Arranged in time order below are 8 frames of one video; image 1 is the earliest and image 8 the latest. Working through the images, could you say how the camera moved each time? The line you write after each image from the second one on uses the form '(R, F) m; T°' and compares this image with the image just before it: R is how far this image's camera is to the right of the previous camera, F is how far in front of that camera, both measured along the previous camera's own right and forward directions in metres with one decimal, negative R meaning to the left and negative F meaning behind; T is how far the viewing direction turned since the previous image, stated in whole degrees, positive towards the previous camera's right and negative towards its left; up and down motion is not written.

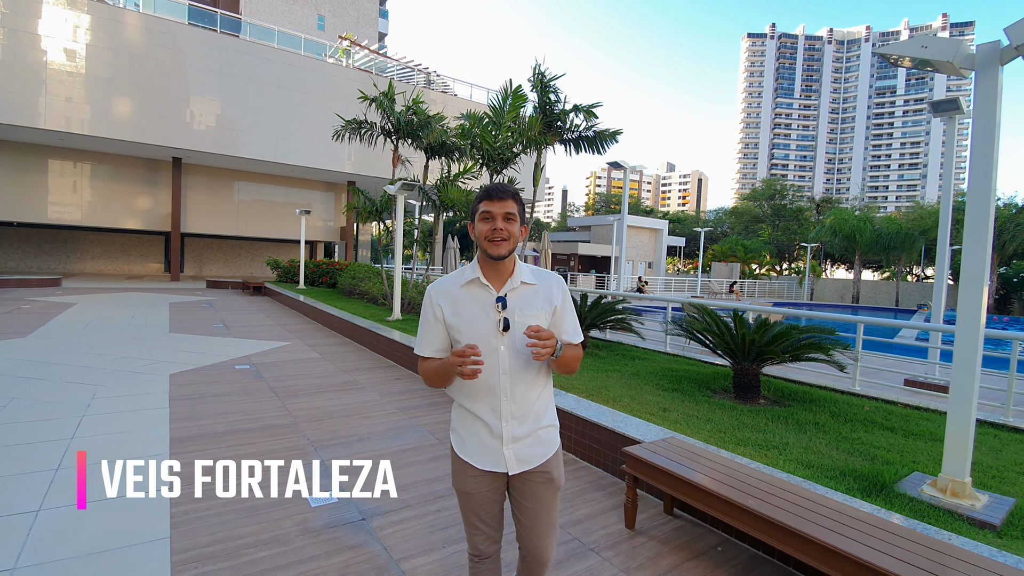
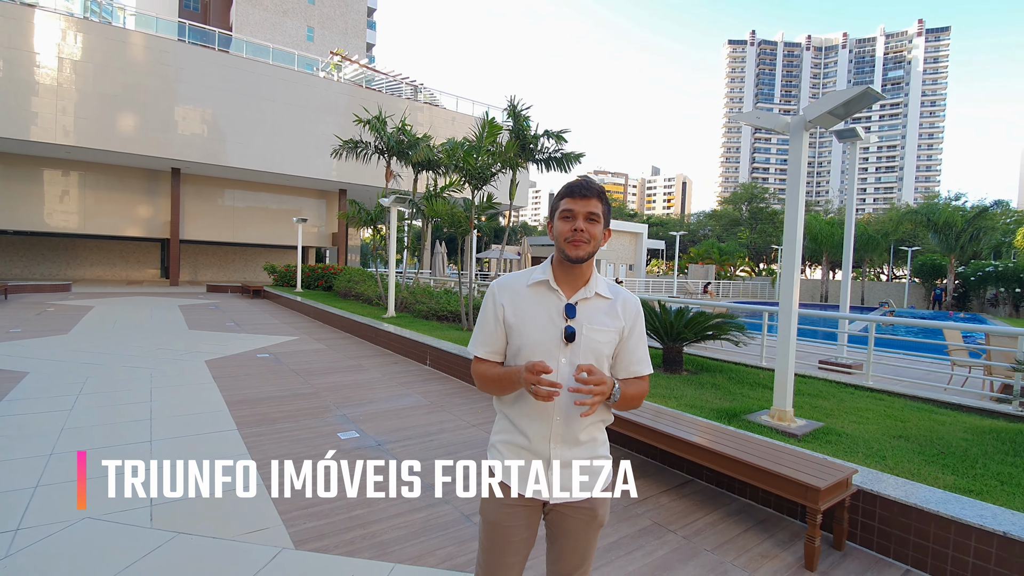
(+0.2, -1.2) m; +1°
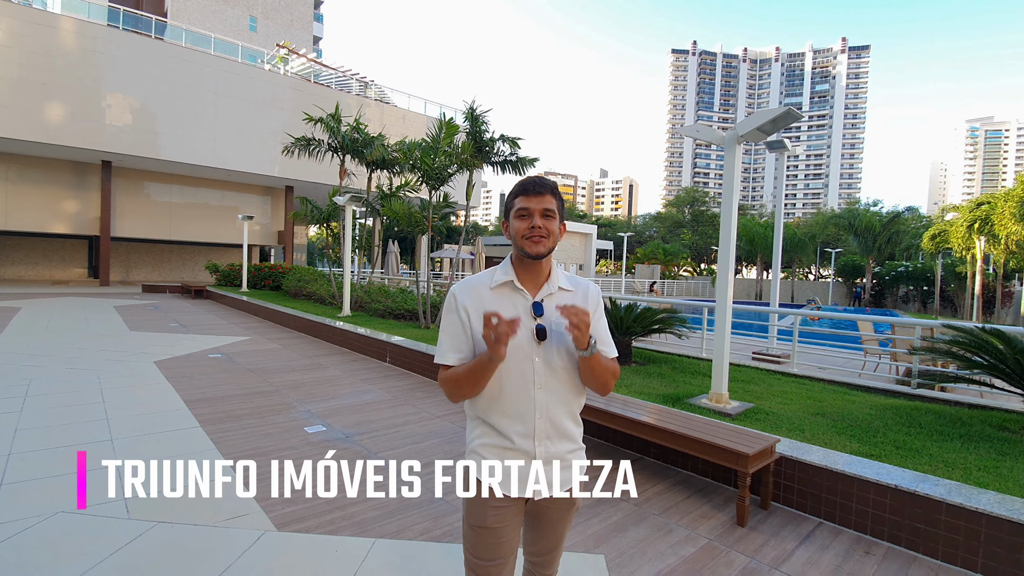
(-0.1, -0.2) m; +6°
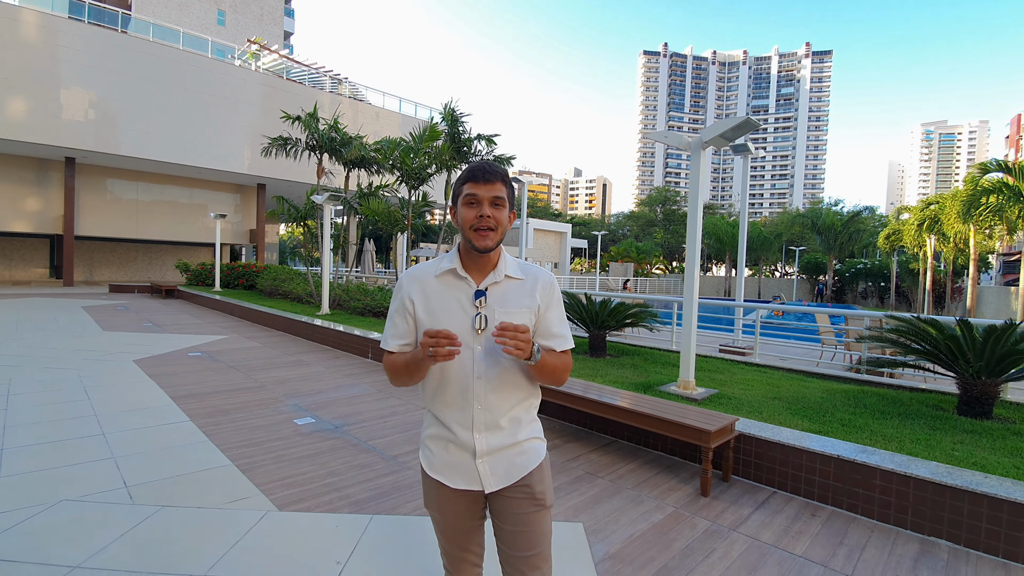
(-0.1, -0.2) m; +3°
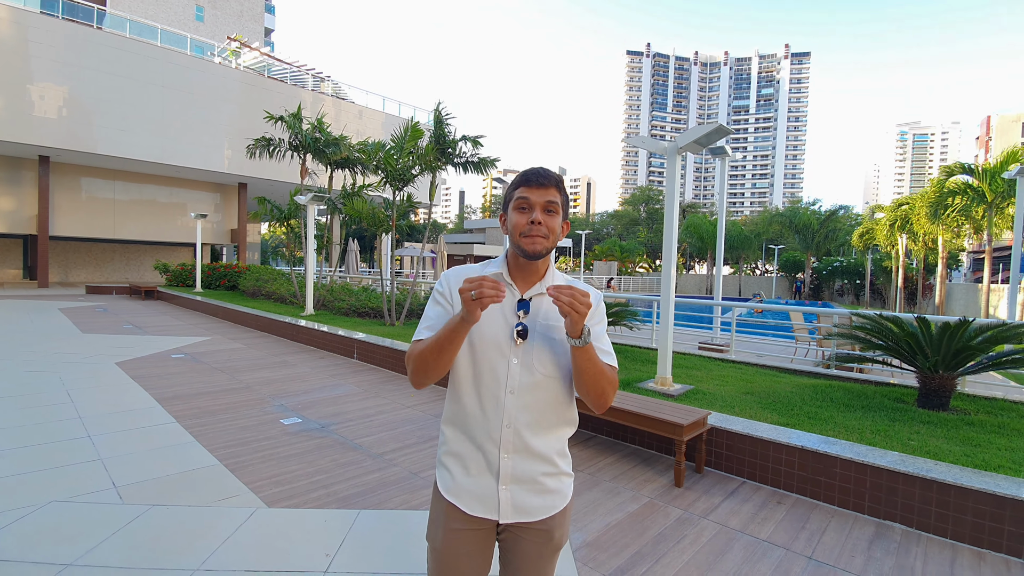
(0.0, -0.1) m; +2°
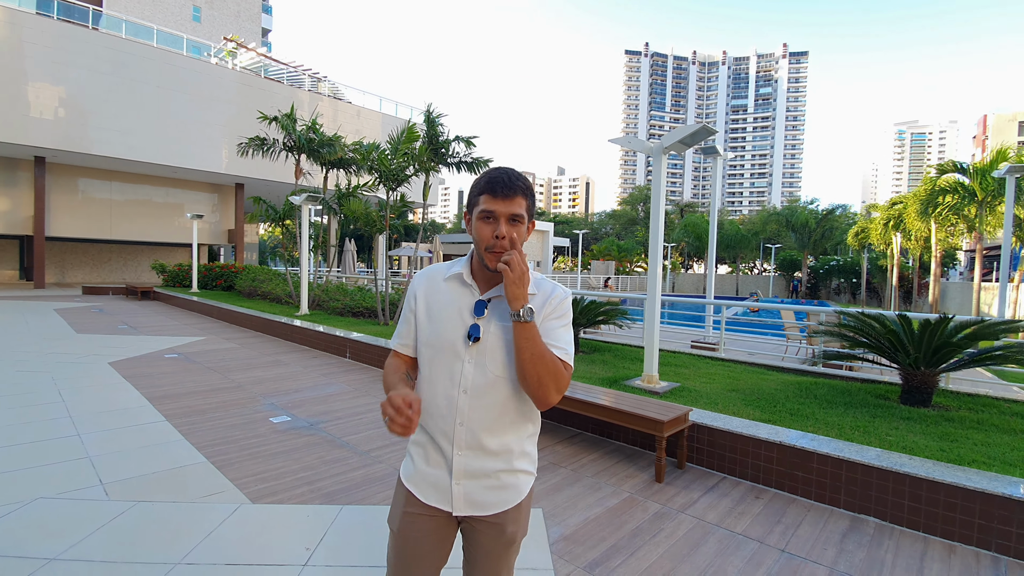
(+0.1, 0.0) m; 0°
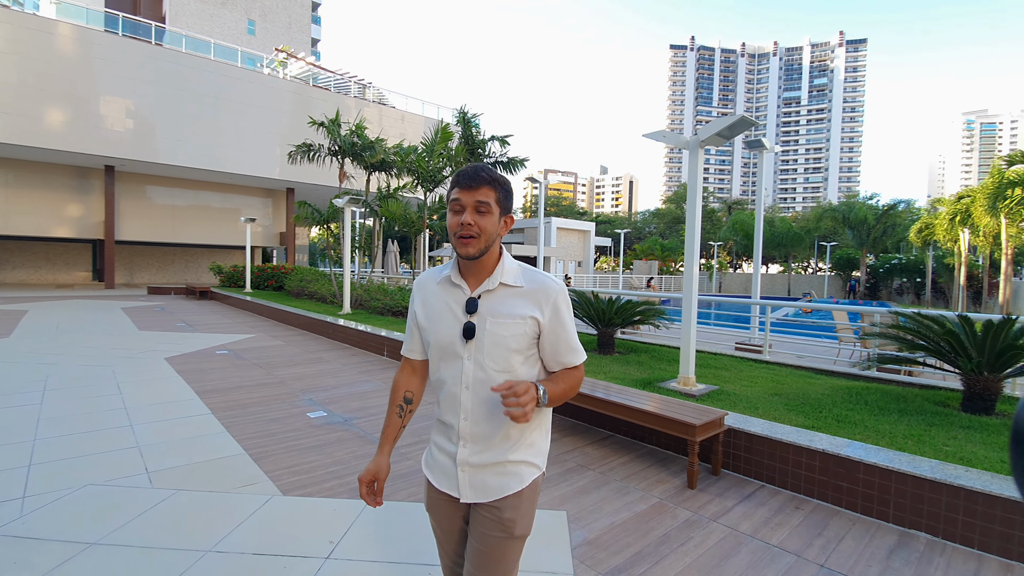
(+0.1, 0.0) m; -5°
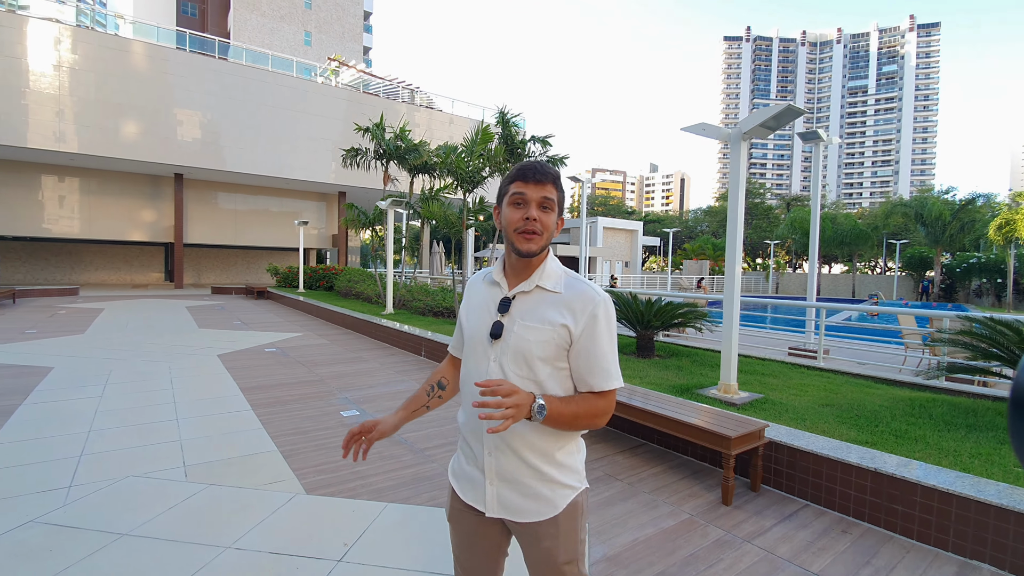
(+0.2, +0.1) m; -5°
